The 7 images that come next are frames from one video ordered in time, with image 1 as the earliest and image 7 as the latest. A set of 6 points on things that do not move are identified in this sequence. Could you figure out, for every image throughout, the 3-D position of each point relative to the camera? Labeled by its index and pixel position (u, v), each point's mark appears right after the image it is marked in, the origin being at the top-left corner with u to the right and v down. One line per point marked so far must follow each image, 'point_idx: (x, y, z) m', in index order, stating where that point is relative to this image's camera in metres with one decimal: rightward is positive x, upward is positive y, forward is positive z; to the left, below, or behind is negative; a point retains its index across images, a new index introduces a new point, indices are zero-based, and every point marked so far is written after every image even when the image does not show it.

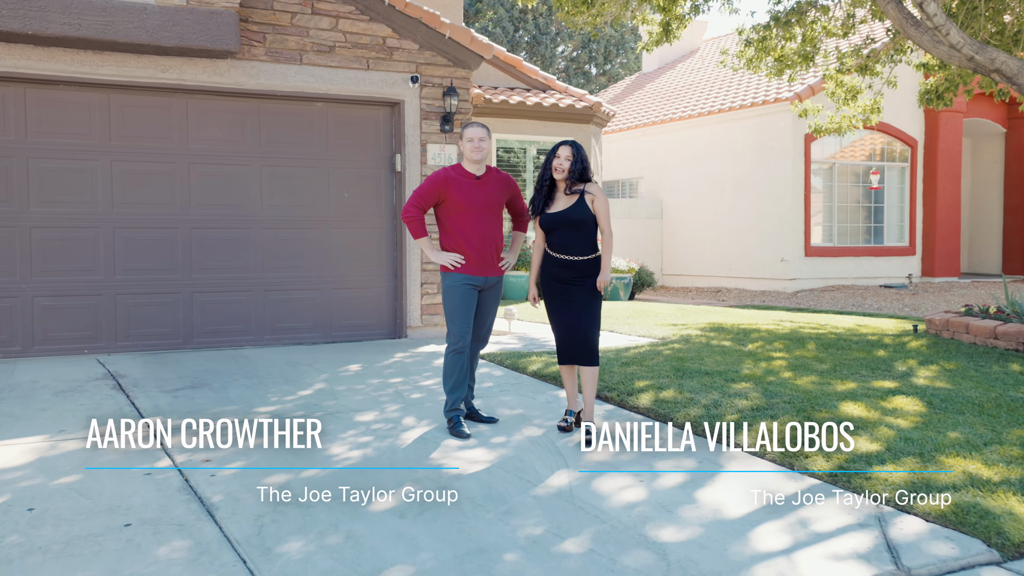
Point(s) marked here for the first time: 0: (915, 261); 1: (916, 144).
0: (+7.2, +0.5, +18.2) m
1: (+7.1, +2.5, +17.9) m
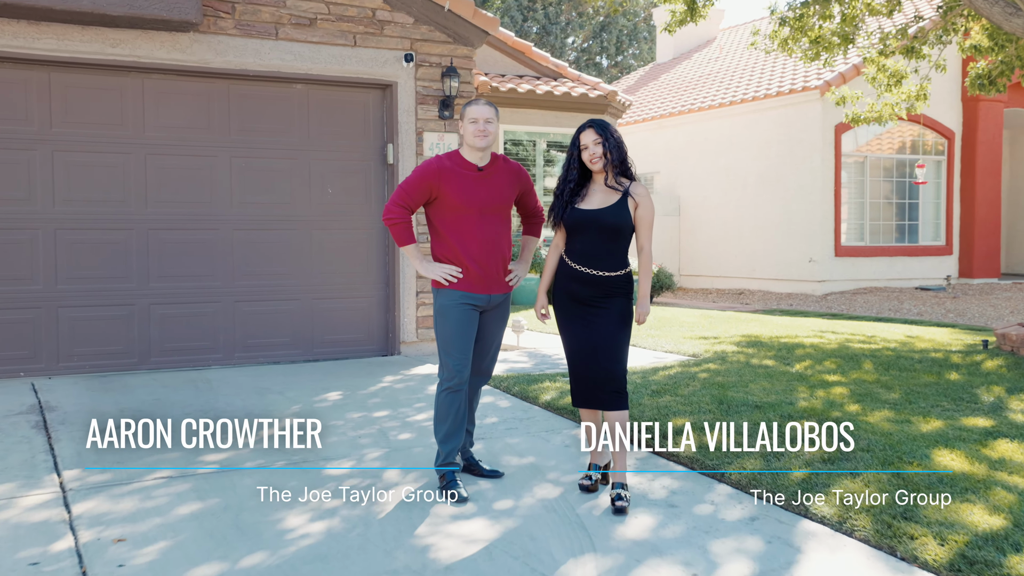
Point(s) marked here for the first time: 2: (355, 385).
0: (+7.4, +0.5, +17.1) m
1: (+7.3, +2.5, +16.8) m
2: (-0.9, -0.6, +6.0) m
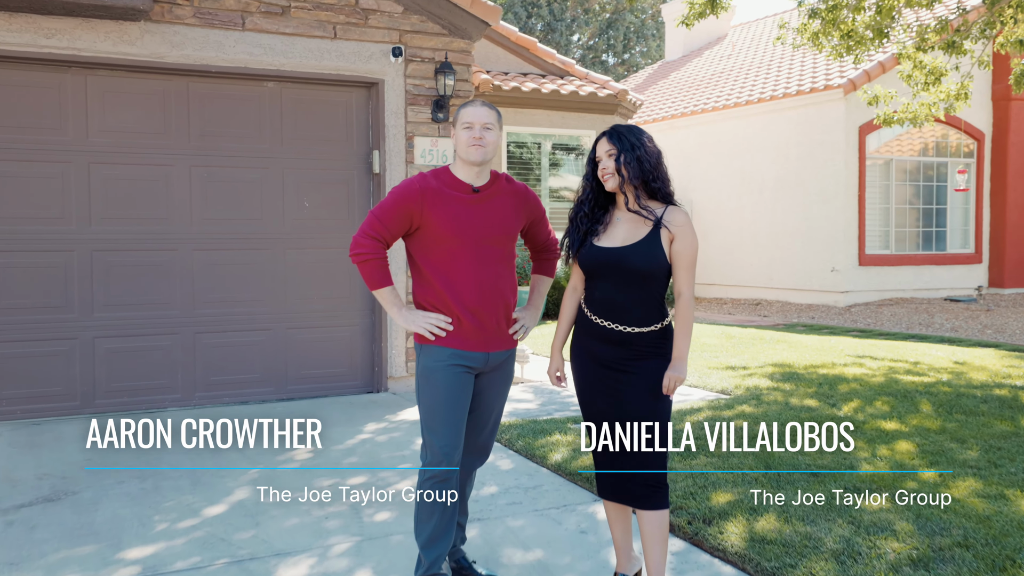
0: (+7.4, +0.3, +16.1) m
1: (+7.3, +2.3, +15.9) m
2: (-0.9, -0.8, +5.1) m
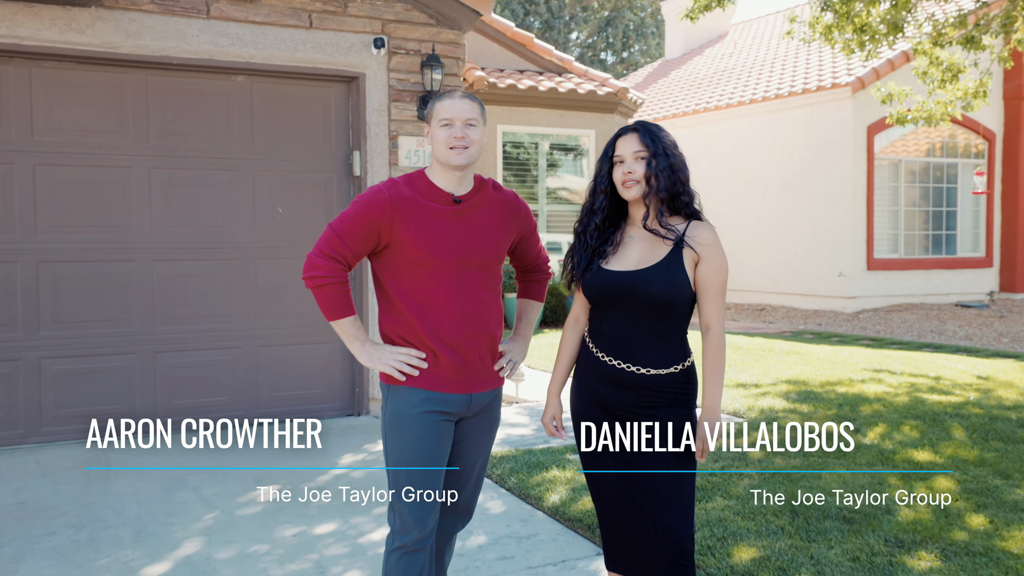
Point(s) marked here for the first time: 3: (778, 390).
0: (+7.4, +0.2, +15.6) m
1: (+7.3, +2.3, +15.3) m
2: (-1.0, -0.8, +4.6) m
3: (+1.7, -0.7, +6.6) m
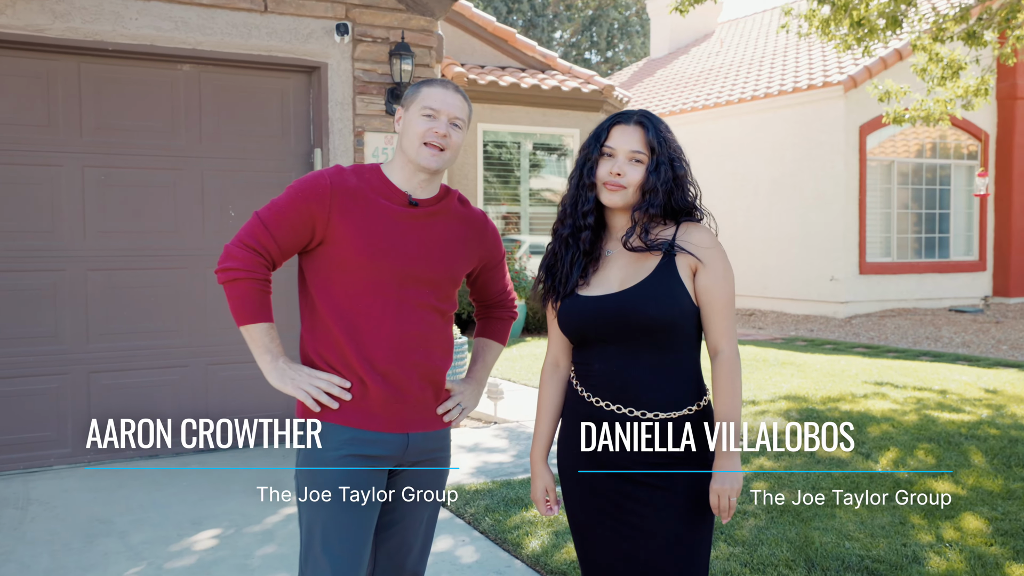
0: (+7.1, +0.2, +15.2) m
1: (+7.0, +2.2, +14.9) m
2: (-1.1, -0.9, +4.1) m
3: (+1.6, -0.7, +6.1) m
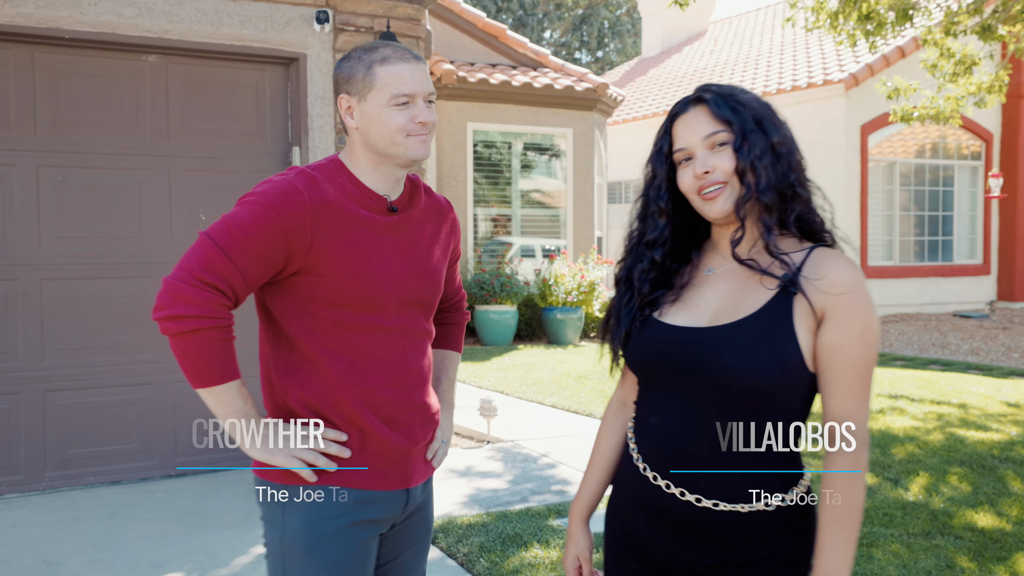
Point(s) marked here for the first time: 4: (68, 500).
0: (+7.0, +0.1, +14.9) m
1: (+6.9, +2.1, +14.6) m
2: (-1.1, -0.9, +3.6) m
3: (+1.6, -0.8, +5.7) m
4: (-1.9, -0.9, +4.4) m
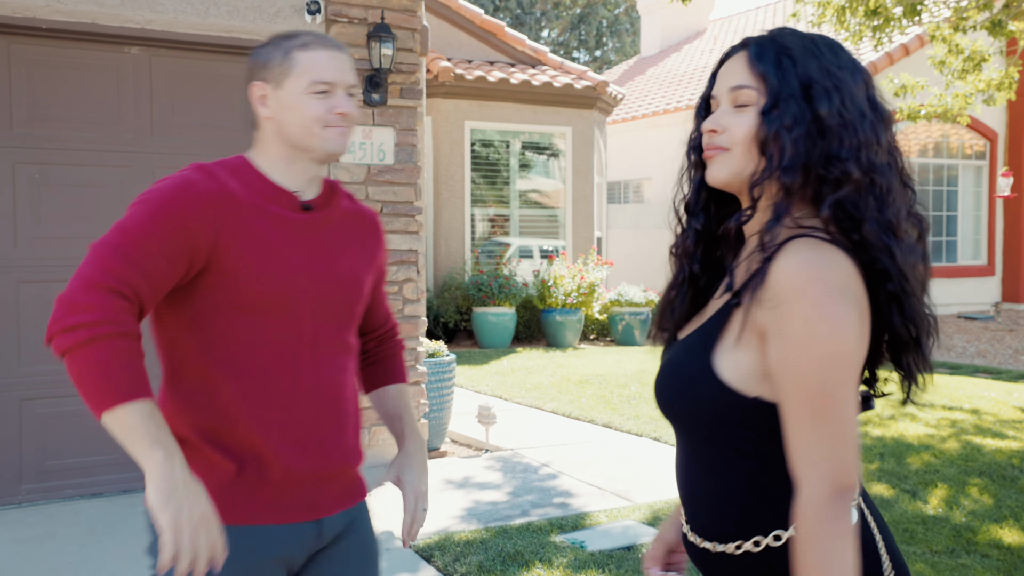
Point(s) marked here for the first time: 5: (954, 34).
0: (+6.9, +0.1, +14.7) m
1: (+6.8, +2.1, +14.4) m
2: (-1.1, -1.0, +3.4) m
3: (+1.6, -0.8, +5.5) m
4: (-1.9, -0.9, +4.2) m
5: (+3.7, +2.1, +8.5) m
